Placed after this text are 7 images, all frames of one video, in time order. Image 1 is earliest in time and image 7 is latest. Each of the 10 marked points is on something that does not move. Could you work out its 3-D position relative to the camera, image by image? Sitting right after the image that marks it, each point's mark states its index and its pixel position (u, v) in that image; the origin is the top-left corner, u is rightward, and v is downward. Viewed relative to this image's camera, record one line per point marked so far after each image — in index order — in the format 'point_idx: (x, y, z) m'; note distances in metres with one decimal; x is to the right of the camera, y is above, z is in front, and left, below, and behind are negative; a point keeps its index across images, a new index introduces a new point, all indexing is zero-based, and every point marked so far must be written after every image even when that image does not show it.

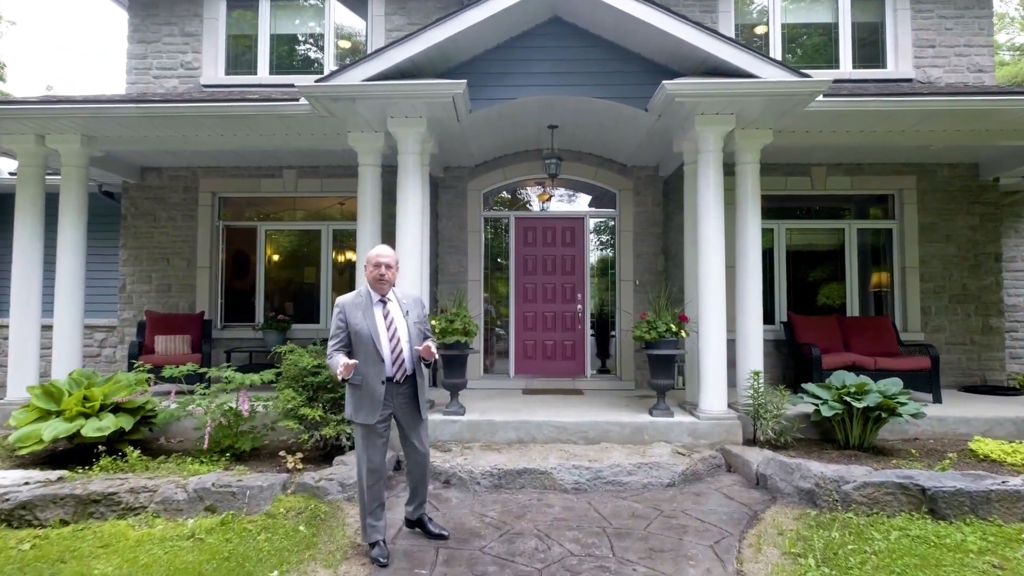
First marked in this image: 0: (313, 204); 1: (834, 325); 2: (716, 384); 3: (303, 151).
0: (-2.7, +1.1, +8.0) m
1: (+3.8, -0.4, +7.0) m
2: (+1.9, -0.9, +5.4) m
3: (-2.4, +1.6, +6.7) m
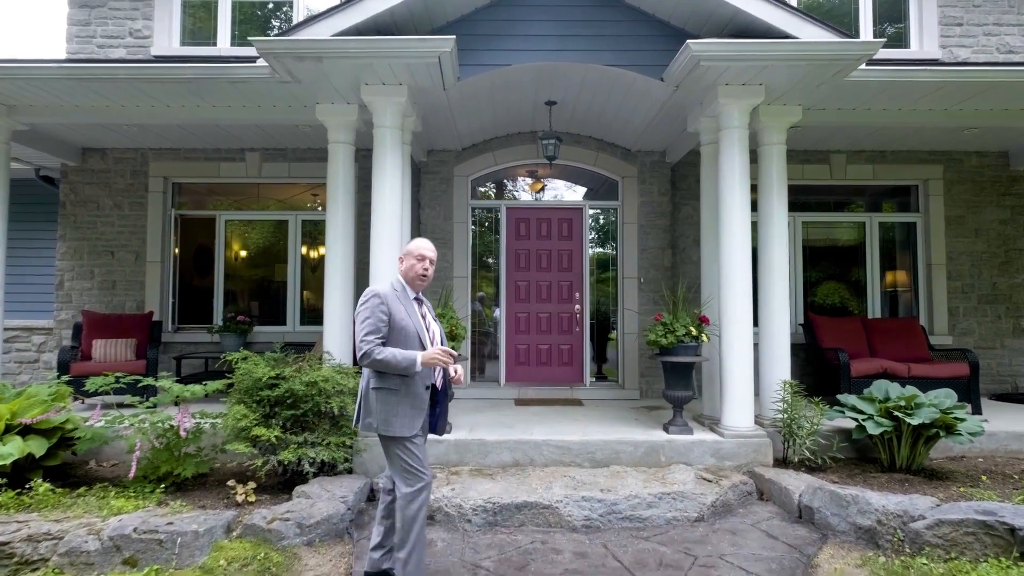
0: (-2.8, +1.2, +7.1) m
1: (+3.7, -0.4, +6.3) m
2: (+1.8, -0.8, +4.6) m
3: (-2.5, +1.6, +5.9) m
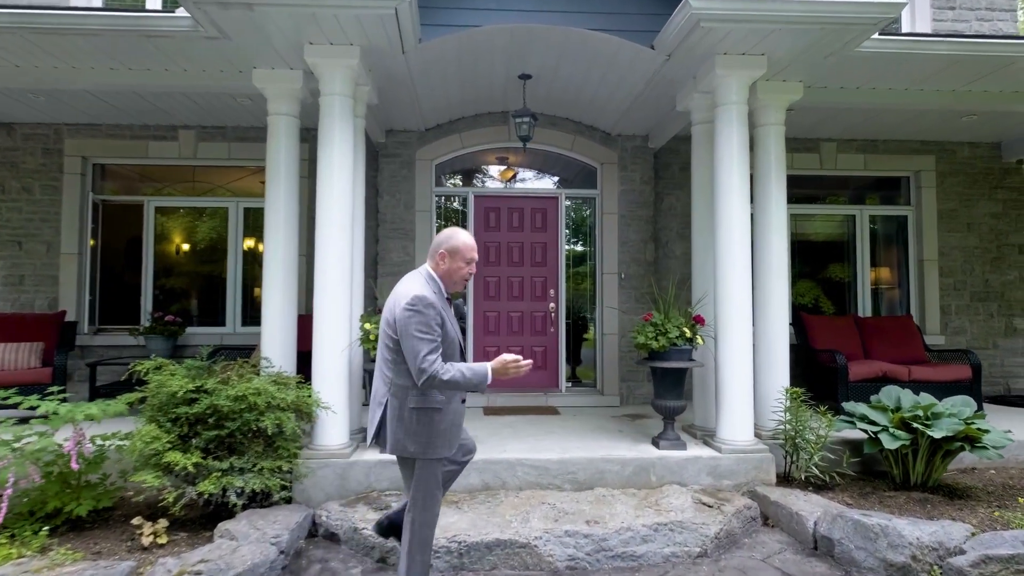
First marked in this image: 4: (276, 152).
0: (-3.2, +1.2, +6.3) m
1: (+3.4, -0.4, +5.9) m
2: (+1.6, -0.8, +4.1) m
3: (-2.8, +1.7, +5.1) m
4: (-1.8, +1.0, +4.5) m
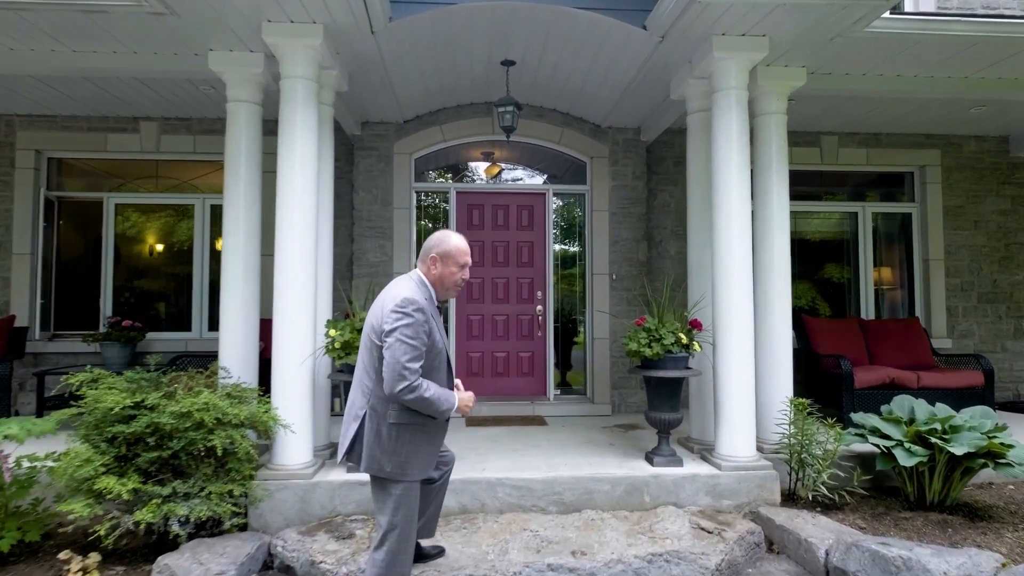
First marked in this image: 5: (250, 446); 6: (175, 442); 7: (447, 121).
0: (-3.3, +1.2, +5.9) m
1: (+3.3, -0.4, +5.6) m
2: (+1.5, -0.8, +3.8) m
3: (-2.9, +1.6, +4.7) m
4: (-1.9, +1.0, +4.1) m
5: (-1.5, -0.9, +3.3) m
6: (-1.8, -0.8, +3.1) m
7: (-0.6, +1.6, +5.7) m
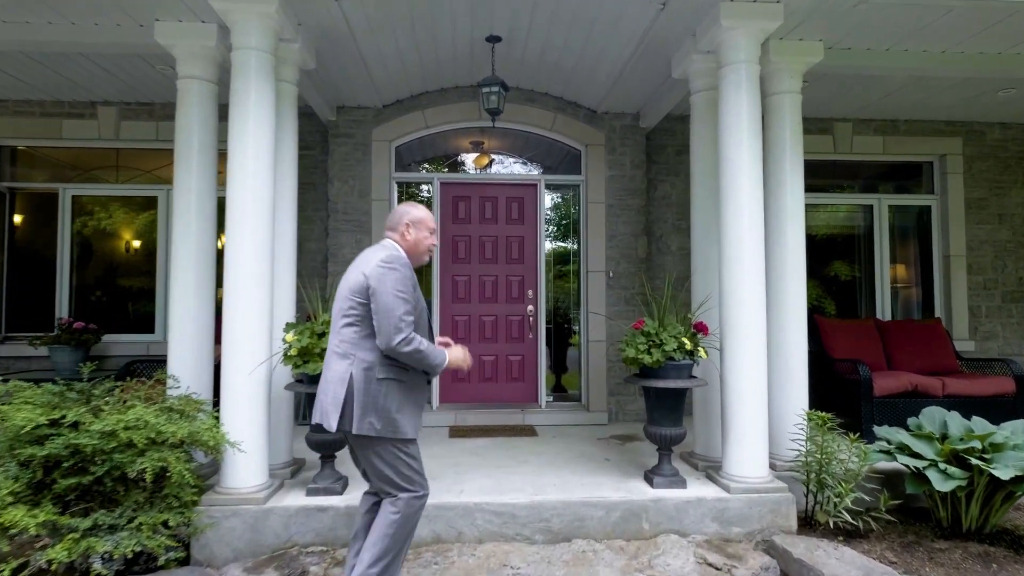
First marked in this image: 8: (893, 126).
0: (-3.4, +1.2, +5.5) m
1: (+3.2, -0.4, +5.2) m
2: (+1.4, -0.8, +3.4) m
3: (-3.0, +1.7, +4.3) m
4: (-2.0, +1.0, +3.7) m
5: (-1.6, -0.9, +2.9) m
6: (-1.9, -0.8, +2.7) m
7: (-0.7, +1.6, +5.3) m
8: (+3.8, +1.6, +5.9) m
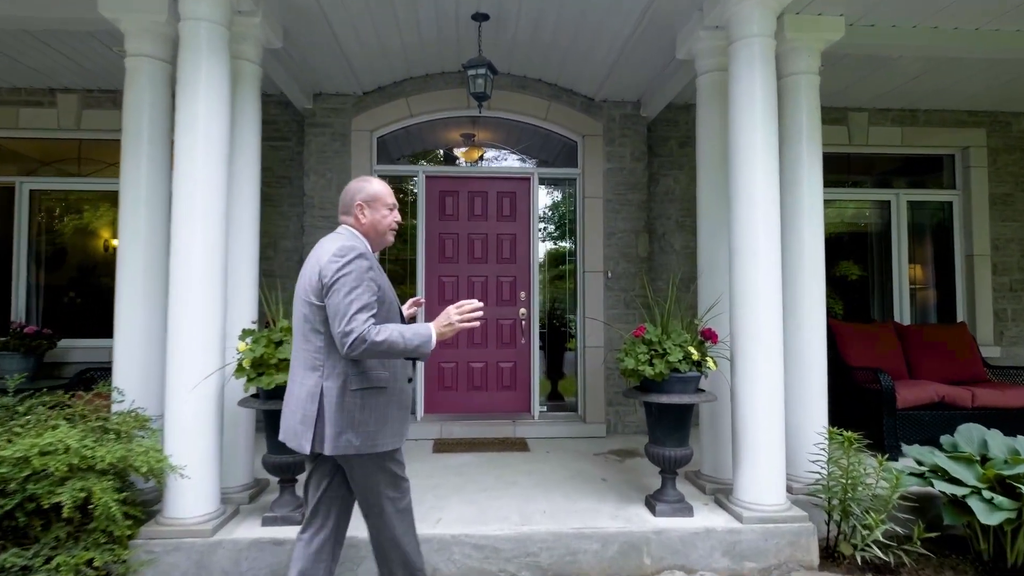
0: (-3.5, +1.2, +5.1) m
1: (+3.1, -0.4, +4.8) m
2: (+1.3, -0.8, +3.0) m
3: (-3.1, +1.6, +3.9) m
4: (-2.1, +1.0, +3.3) m
5: (-1.7, -0.9, +2.5) m
6: (-2.0, -0.8, +2.3) m
7: (-0.8, +1.6, +4.9) m
8: (+3.7, +1.6, +5.5) m
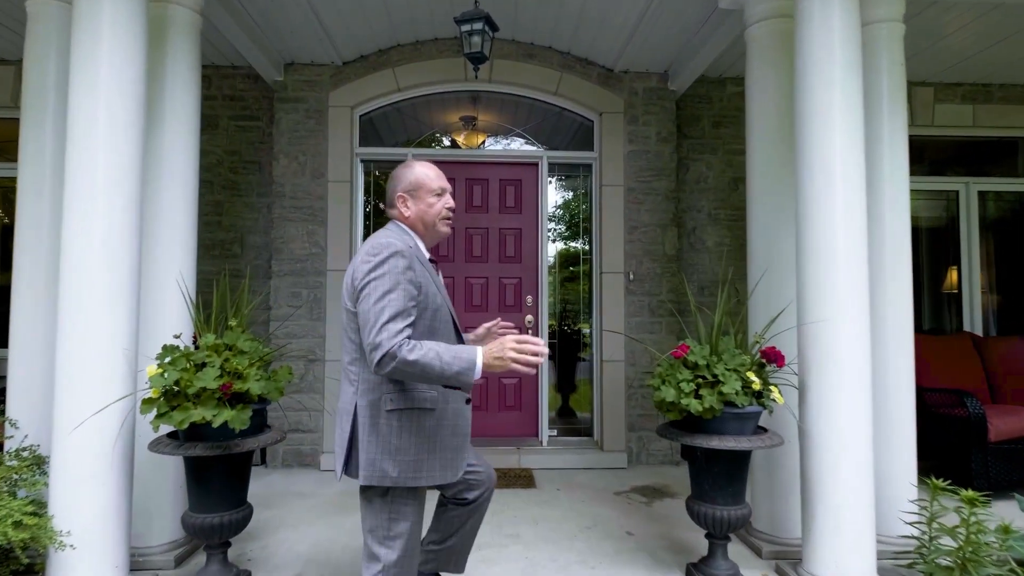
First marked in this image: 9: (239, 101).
0: (-3.5, +1.2, +4.5) m
1: (+3.1, -0.4, +4.0) m
2: (+1.3, -0.9, +2.2) m
3: (-3.1, +1.6, +3.3) m
4: (-2.1, +1.0, +2.6) m
5: (-1.7, -0.9, +1.8) m
6: (-2.0, -0.8, +1.6) m
7: (-0.8, +1.6, +4.2) m
8: (+3.8, +1.6, +4.7) m
9: (-2.0, +1.4, +4.3) m
